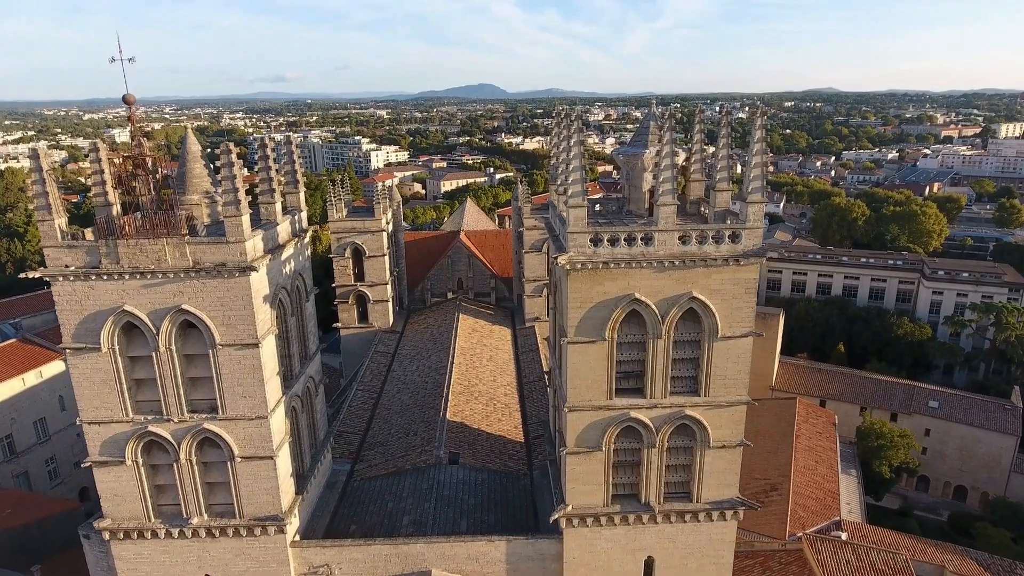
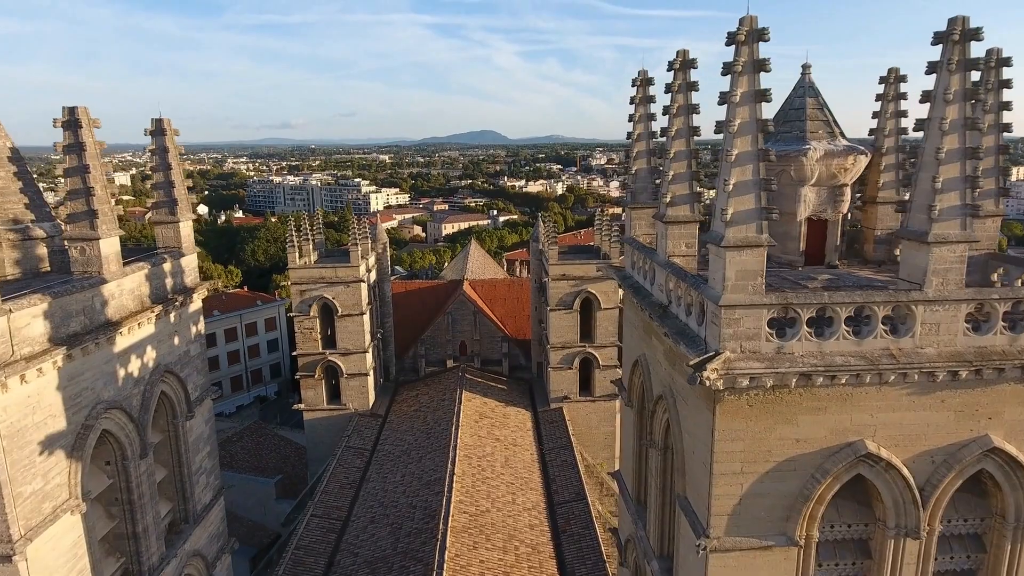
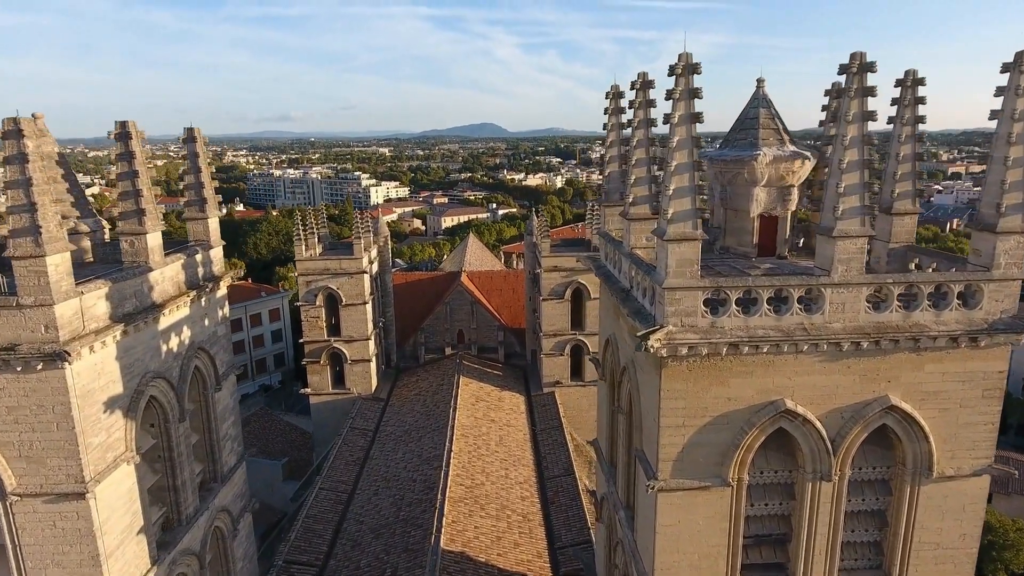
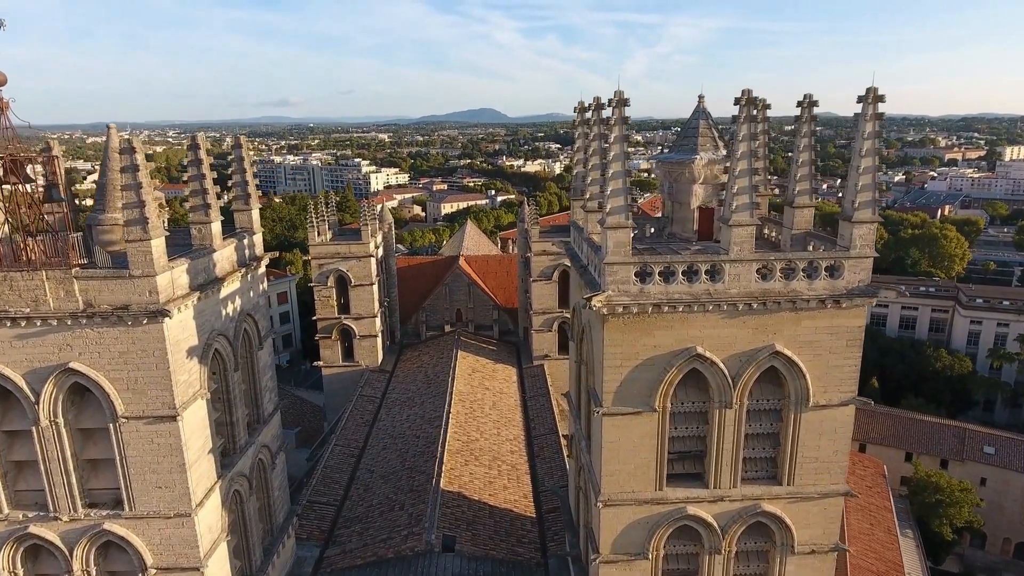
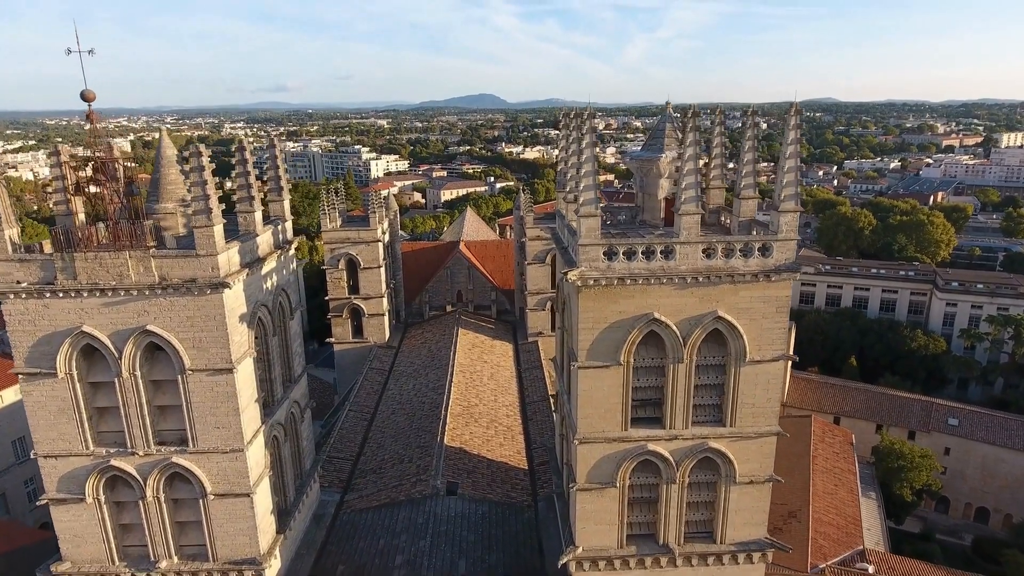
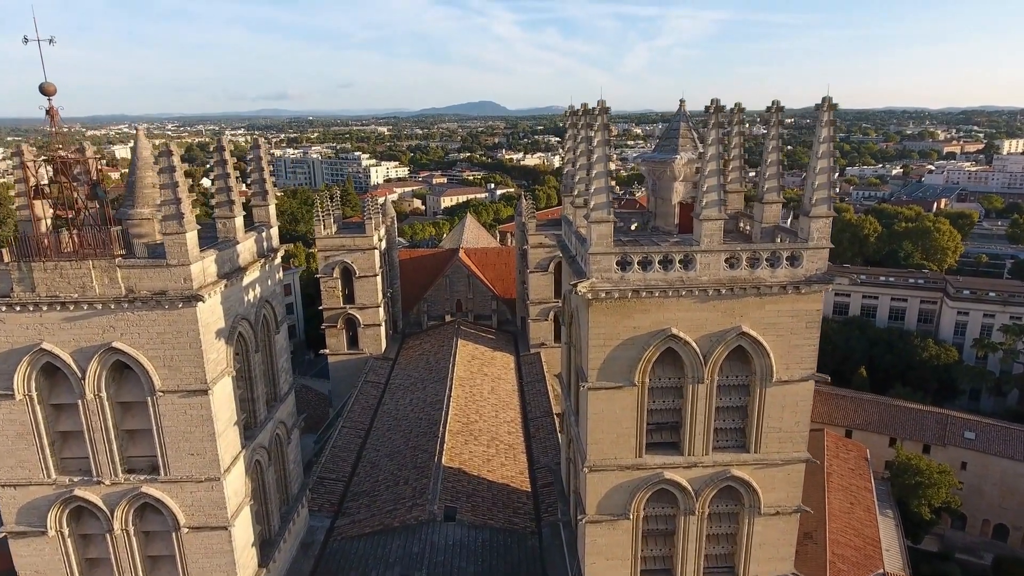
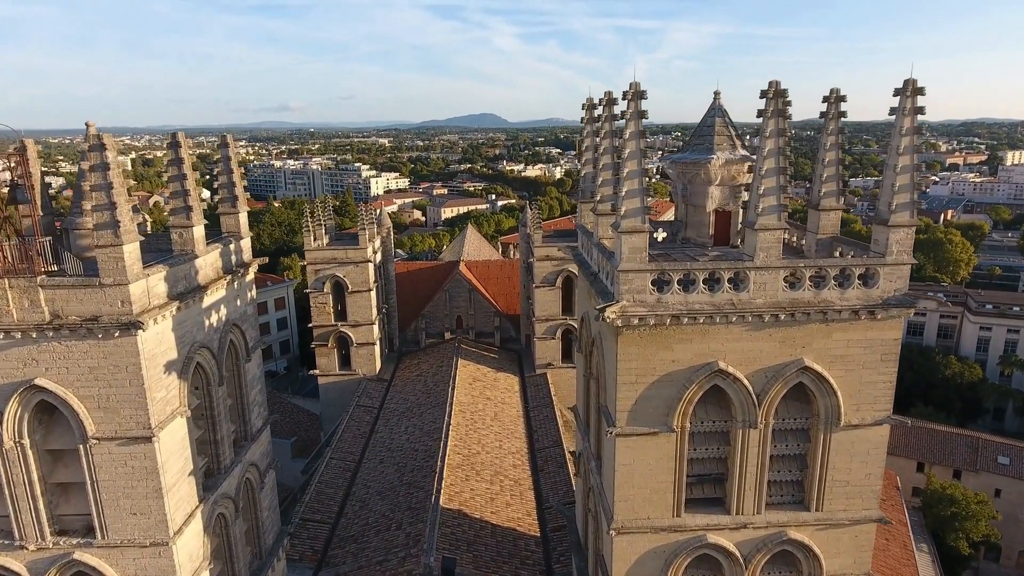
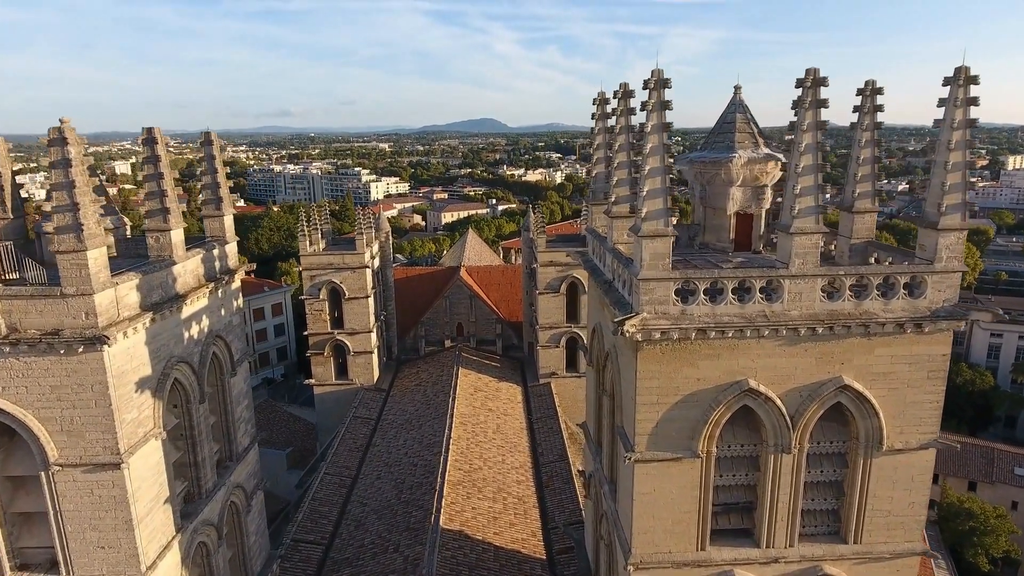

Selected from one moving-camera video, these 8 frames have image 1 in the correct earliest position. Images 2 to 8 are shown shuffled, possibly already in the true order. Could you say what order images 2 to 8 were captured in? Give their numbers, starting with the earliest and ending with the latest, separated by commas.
5, 6, 4, 7, 8, 3, 2
